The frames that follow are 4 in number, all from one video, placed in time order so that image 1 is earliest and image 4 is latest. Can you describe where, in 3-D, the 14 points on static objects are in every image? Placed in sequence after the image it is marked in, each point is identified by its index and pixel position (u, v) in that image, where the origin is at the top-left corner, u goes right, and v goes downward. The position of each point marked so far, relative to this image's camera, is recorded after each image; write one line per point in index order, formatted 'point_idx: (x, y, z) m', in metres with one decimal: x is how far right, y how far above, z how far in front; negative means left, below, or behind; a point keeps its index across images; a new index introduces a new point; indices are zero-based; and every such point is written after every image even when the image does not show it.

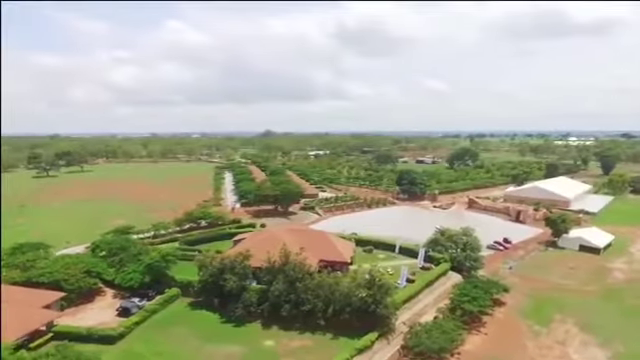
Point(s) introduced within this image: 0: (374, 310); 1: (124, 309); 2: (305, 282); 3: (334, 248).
0: (+1.9, -4.6, +13.8) m
1: (-7.7, -5.1, +15.2) m
2: (-0.6, -3.8, +14.5) m
3: (+0.7, -3.3, +18.9) m
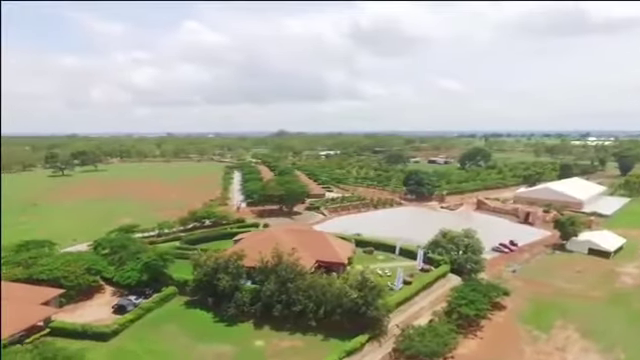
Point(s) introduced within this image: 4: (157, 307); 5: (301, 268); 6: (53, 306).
0: (+1.6, -4.7, +13.7) m
1: (-8.0, -5.1, +15.4) m
2: (-0.9, -3.9, +14.5) m
3: (+0.5, -3.4, +18.8) m
4: (-6.6, -5.1, +15.7) m
5: (-0.7, -3.4, +15.2) m
6: (-11.0, -5.2, +15.9) m
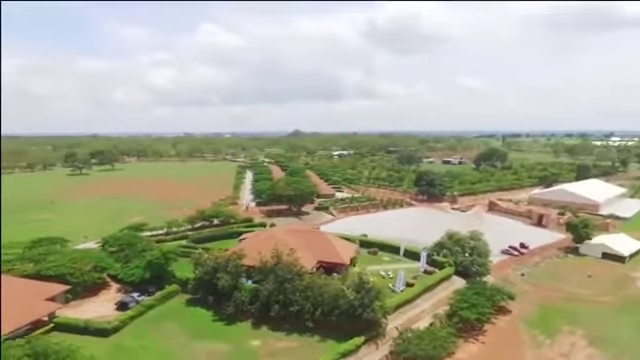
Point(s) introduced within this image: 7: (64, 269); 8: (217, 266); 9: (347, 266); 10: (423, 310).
0: (+1.4, -4.7, +13.6) m
1: (-8.0, -5.0, +15.7) m
2: (-0.9, -3.9, +14.5) m
3: (+0.6, -3.4, +18.7) m
4: (-6.6, -5.1, +15.9) m
5: (-0.8, -3.5, +15.2) m
6: (-11.0, -5.1, +16.3) m
7: (-11.3, -3.9, +17.0) m
8: (-4.2, -3.5, +15.6) m
9: (+1.3, -4.1, +18.5) m
10: (+4.3, -5.4, +16.2) m
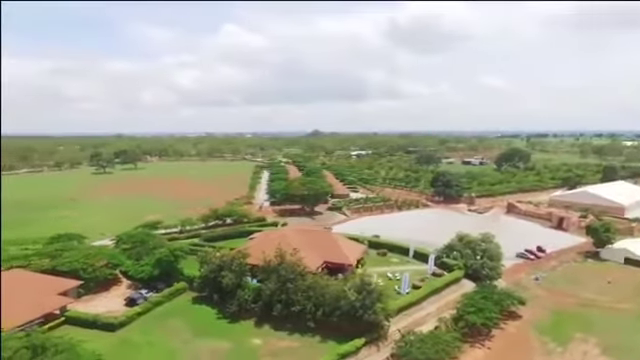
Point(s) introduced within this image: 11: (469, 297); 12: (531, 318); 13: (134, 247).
0: (+1.5, -4.7, +13.4) m
1: (-7.9, -5.0, +16.1) m
2: (-0.9, -3.9, +14.5) m
3: (+0.9, -3.4, +18.7) m
4: (-6.5, -5.1, +16.2) m
5: (-0.7, -3.5, +15.2) m
6: (-10.8, -5.1, +16.9) m
7: (-11.0, -3.9, +17.6) m
8: (-4.0, -3.5, +15.8) m
9: (+1.6, -4.1, +18.4) m
10: (+4.5, -5.5, +15.9) m
11: (+6.4, -5.0, +16.5) m
12: (+9.2, -6.0, +16.9) m
13: (-9.6, -3.5, +19.8) m
